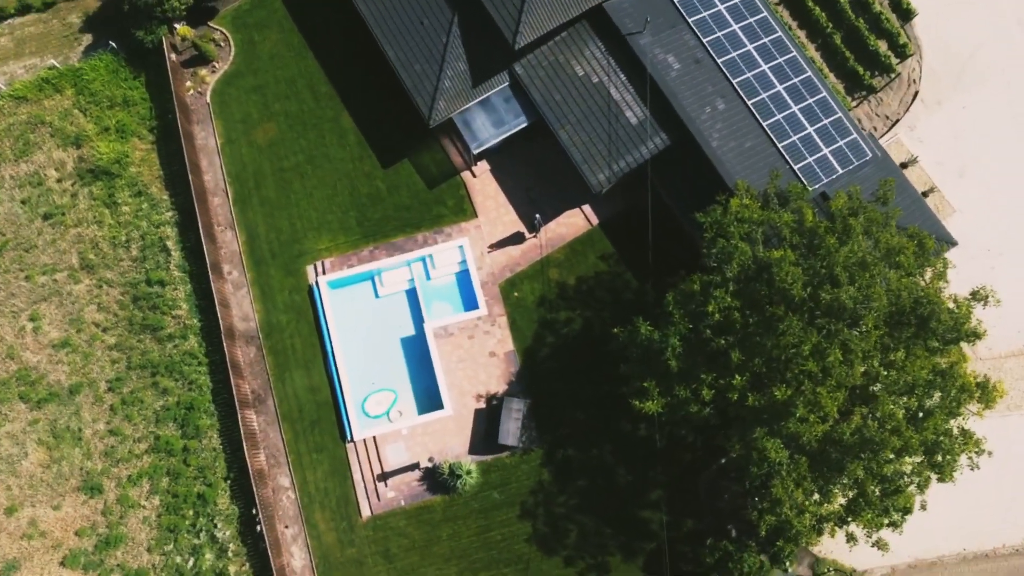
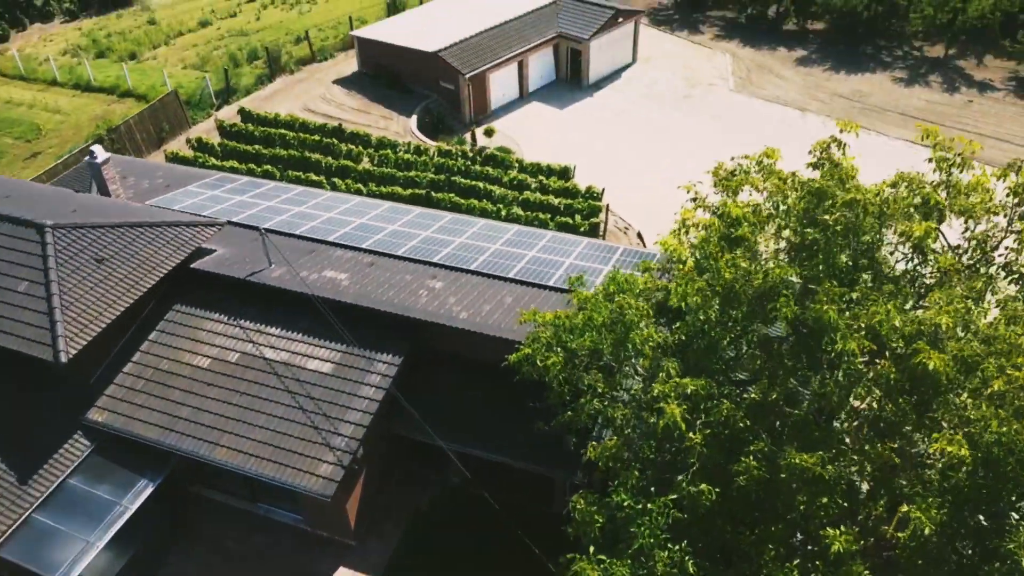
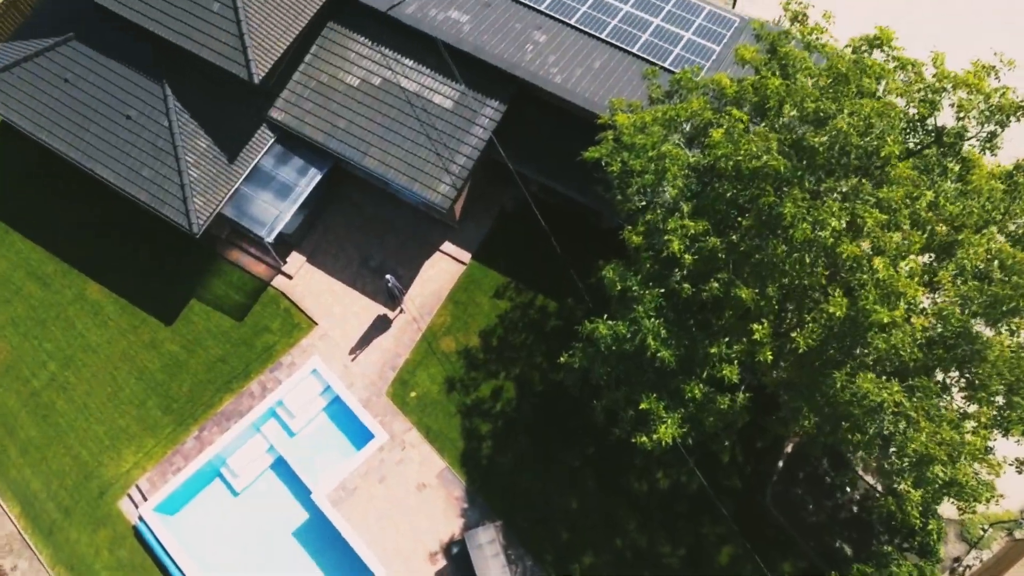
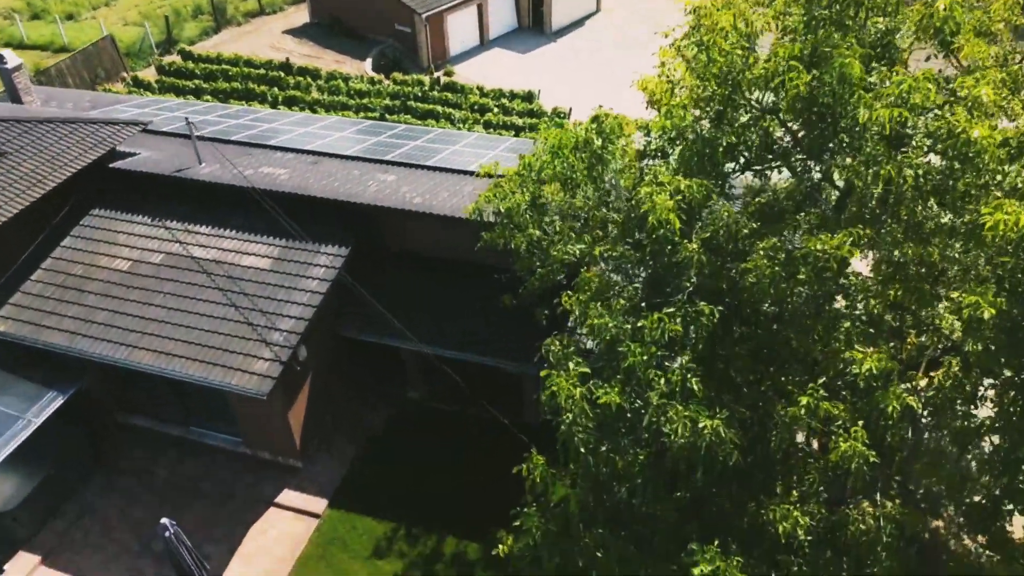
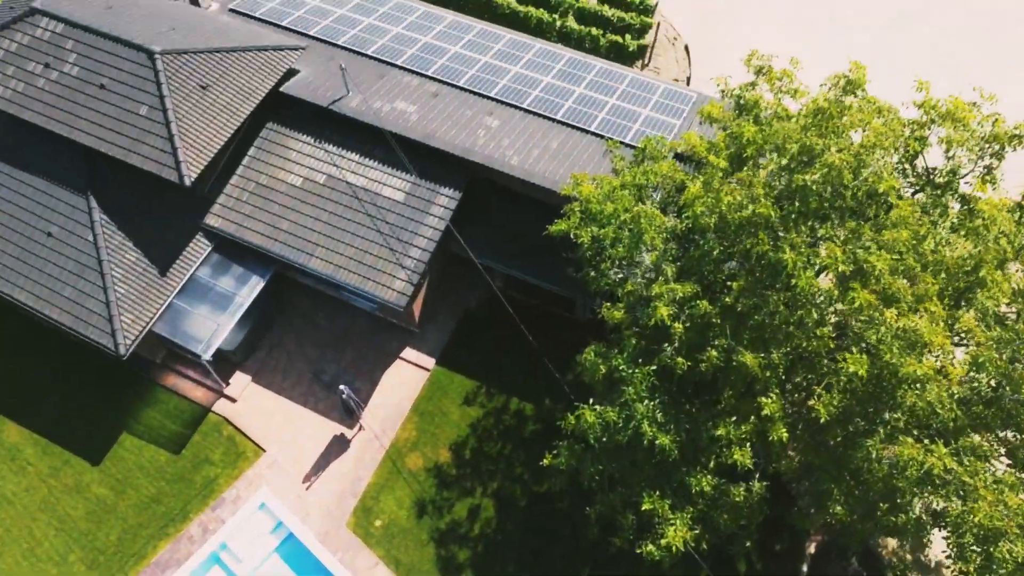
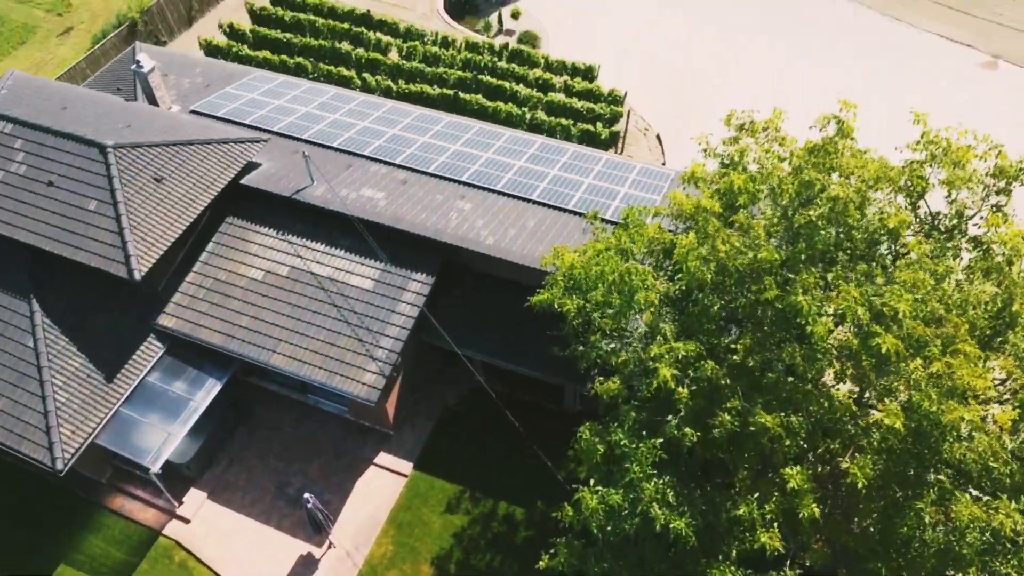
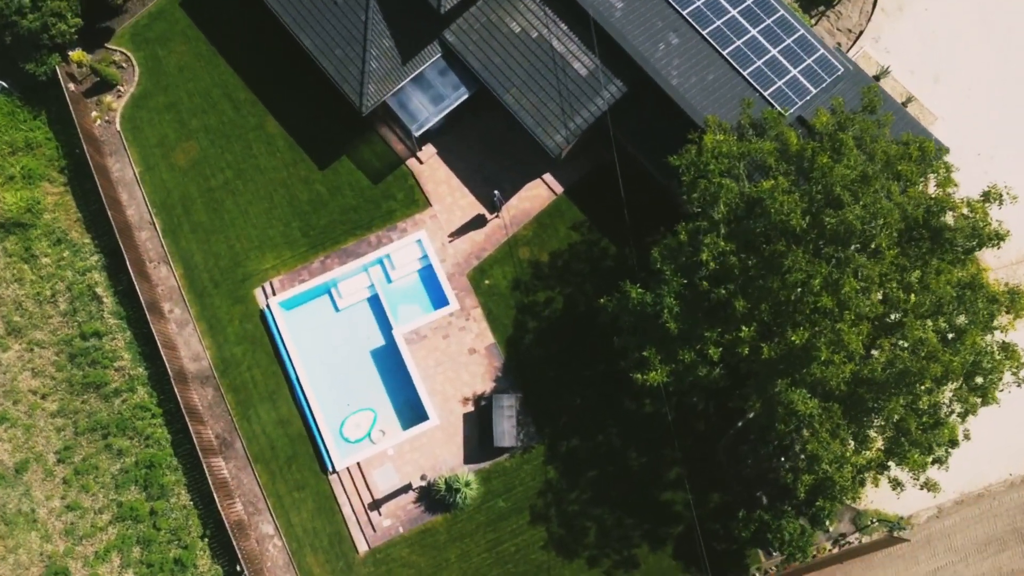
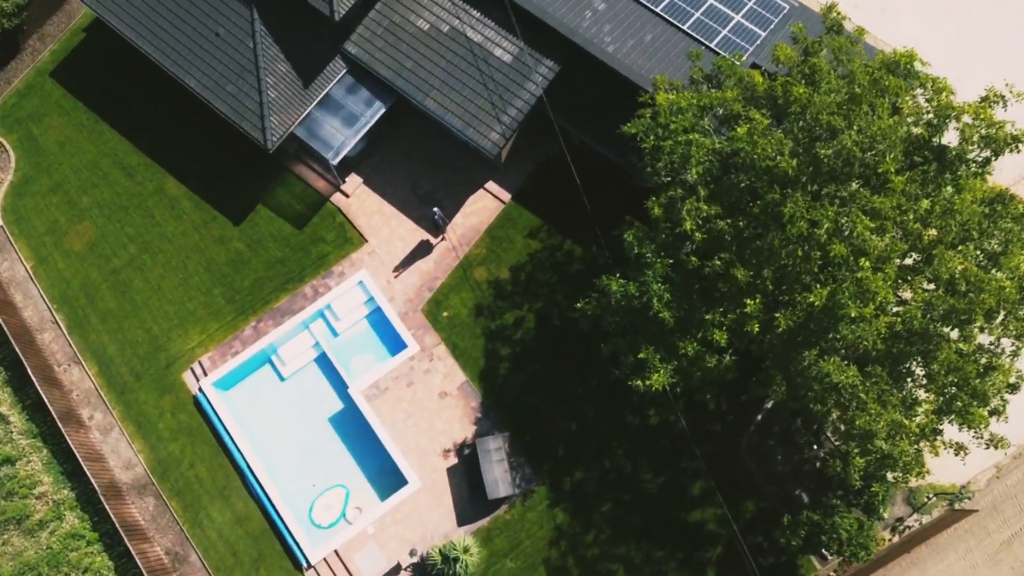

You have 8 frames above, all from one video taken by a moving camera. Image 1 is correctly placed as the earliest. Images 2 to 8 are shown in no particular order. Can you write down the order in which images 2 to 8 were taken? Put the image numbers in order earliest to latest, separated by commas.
7, 8, 3, 5, 6, 2, 4
